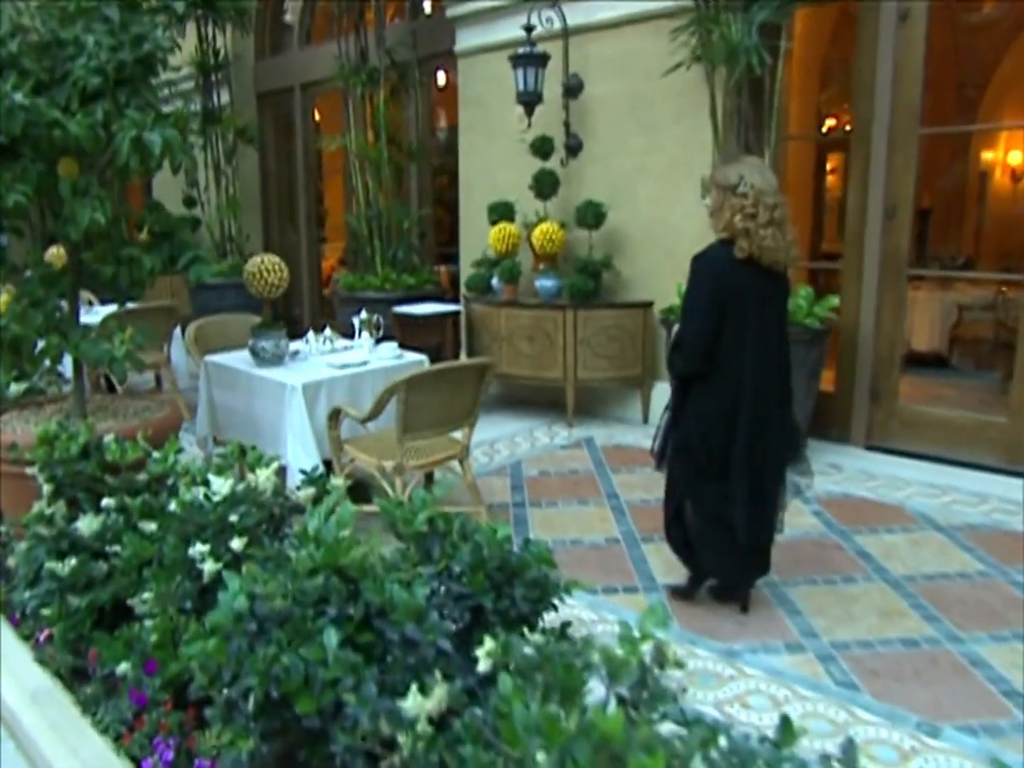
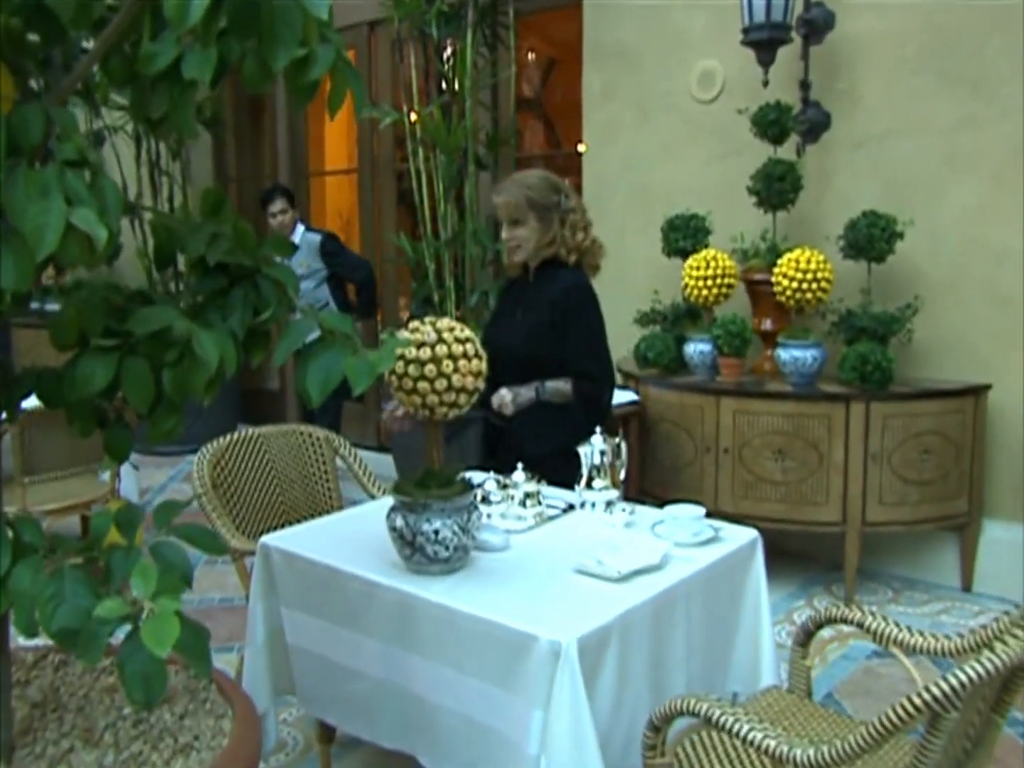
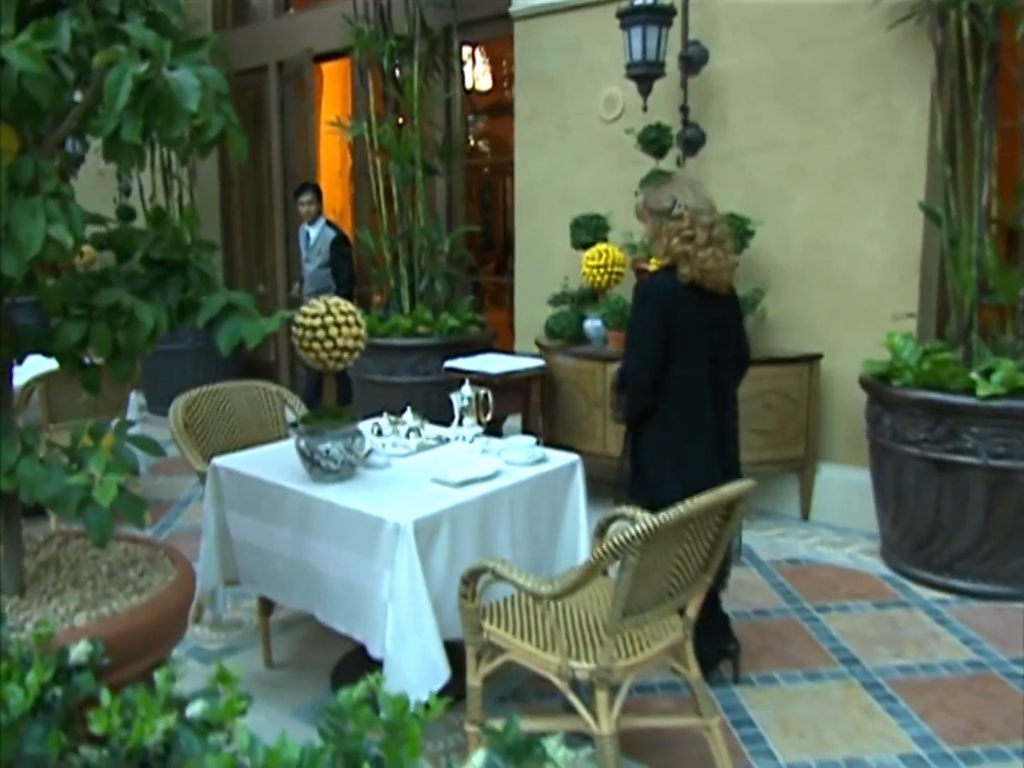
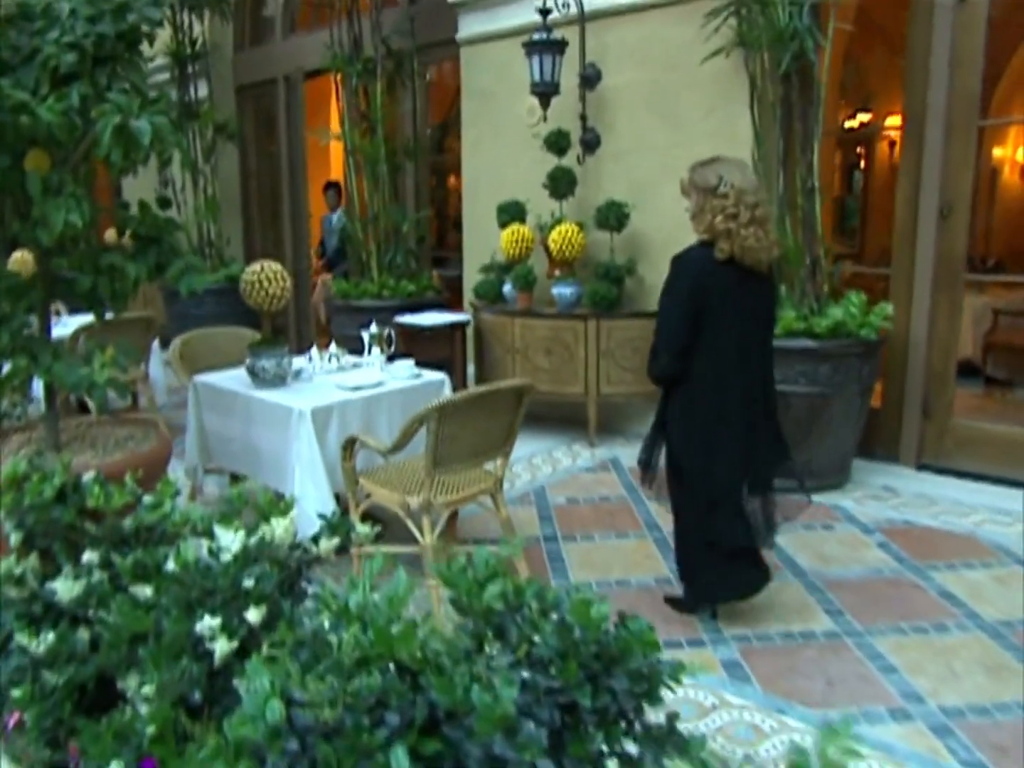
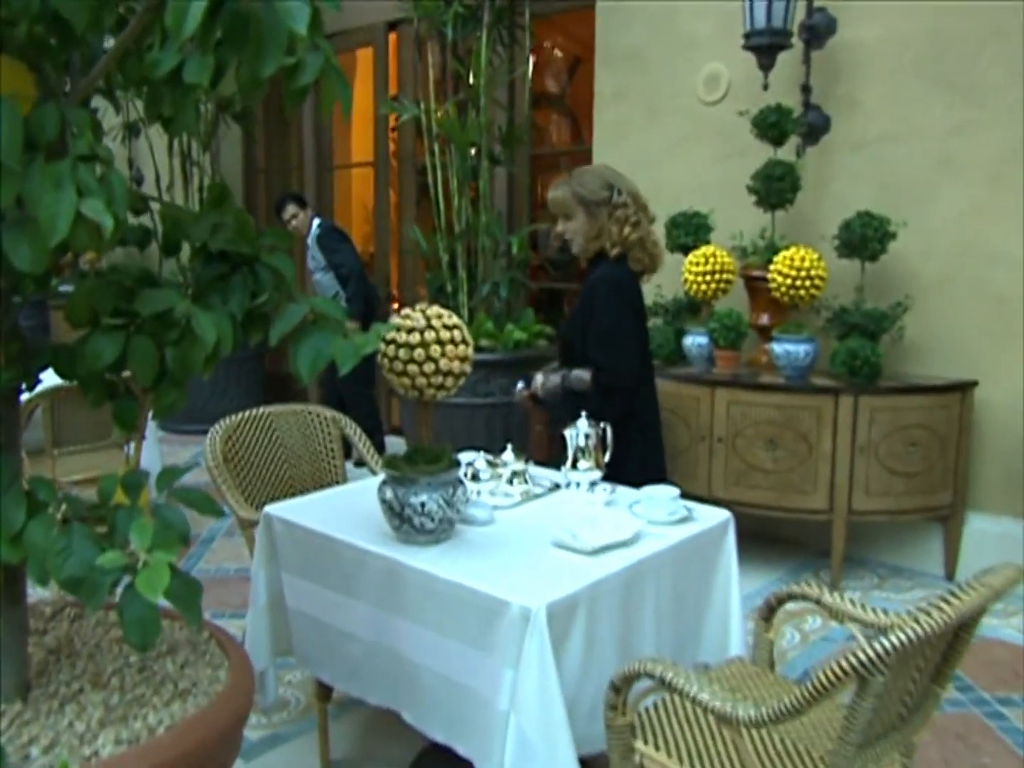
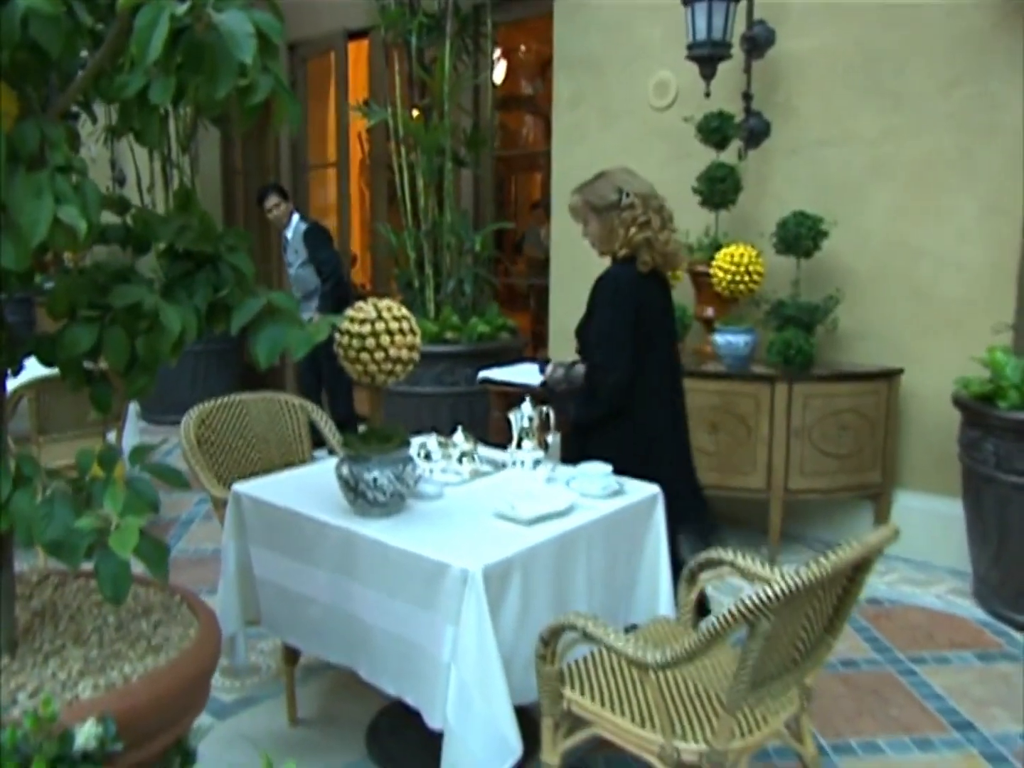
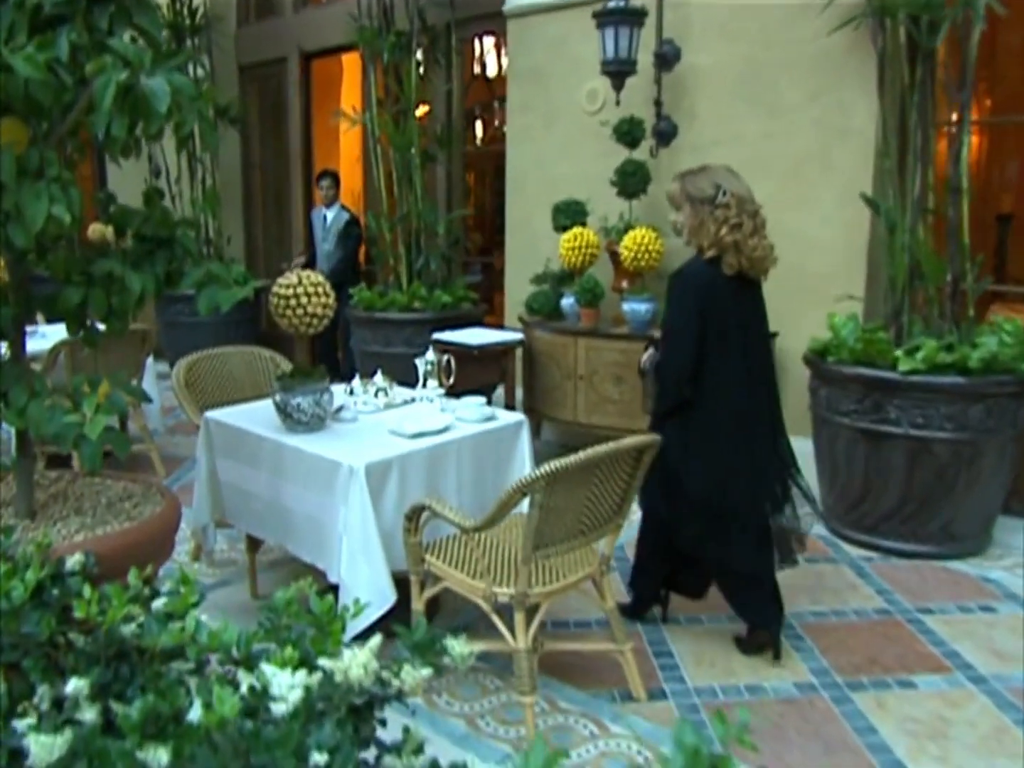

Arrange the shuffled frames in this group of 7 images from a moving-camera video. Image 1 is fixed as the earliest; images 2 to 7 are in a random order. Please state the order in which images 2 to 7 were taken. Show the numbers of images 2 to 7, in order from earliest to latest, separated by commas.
4, 7, 3, 6, 5, 2
